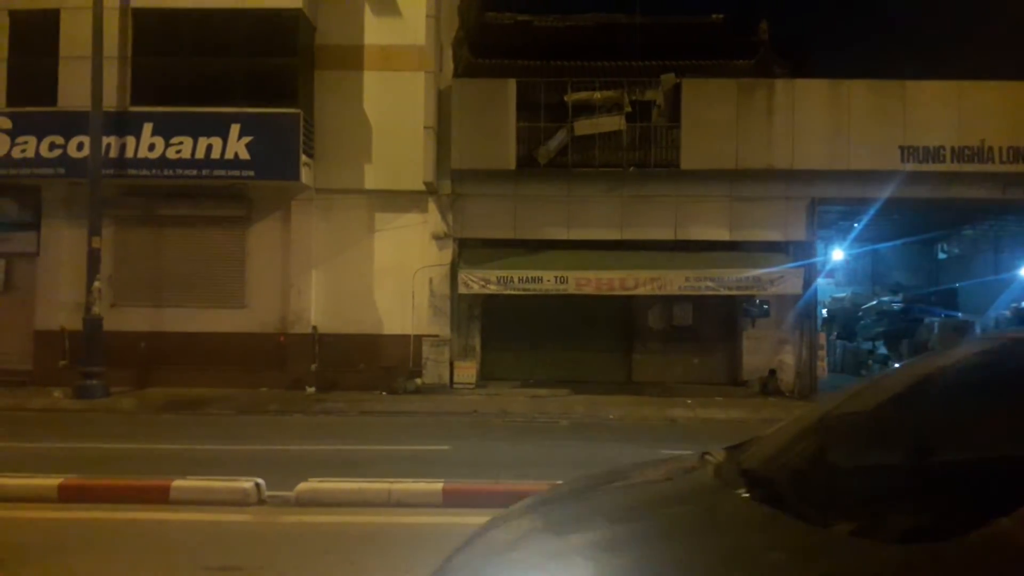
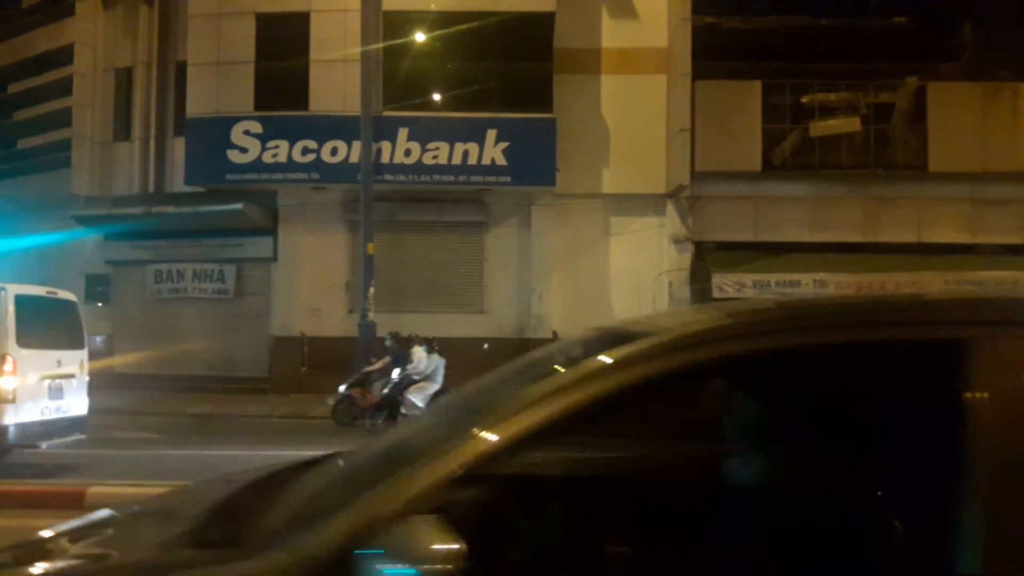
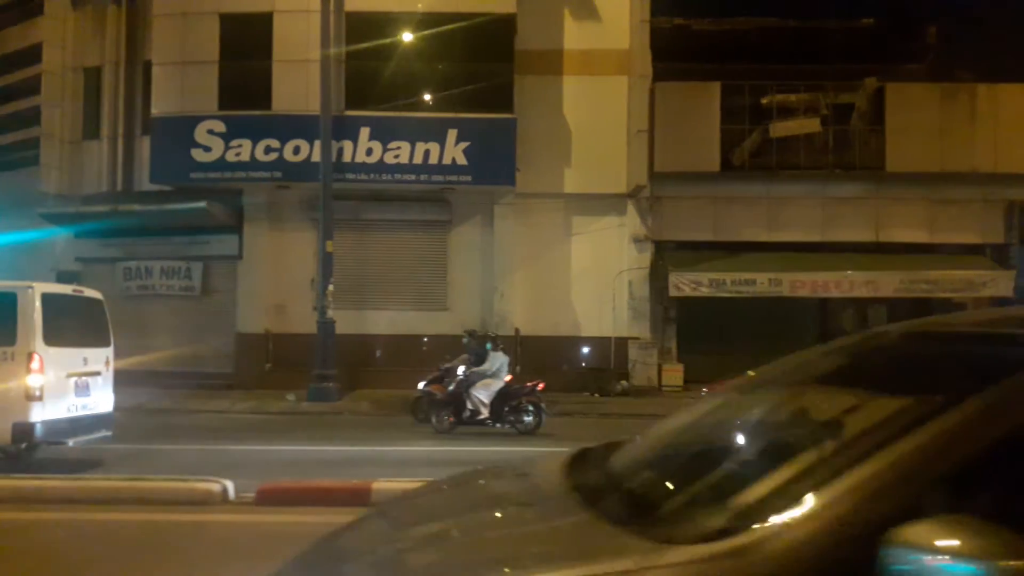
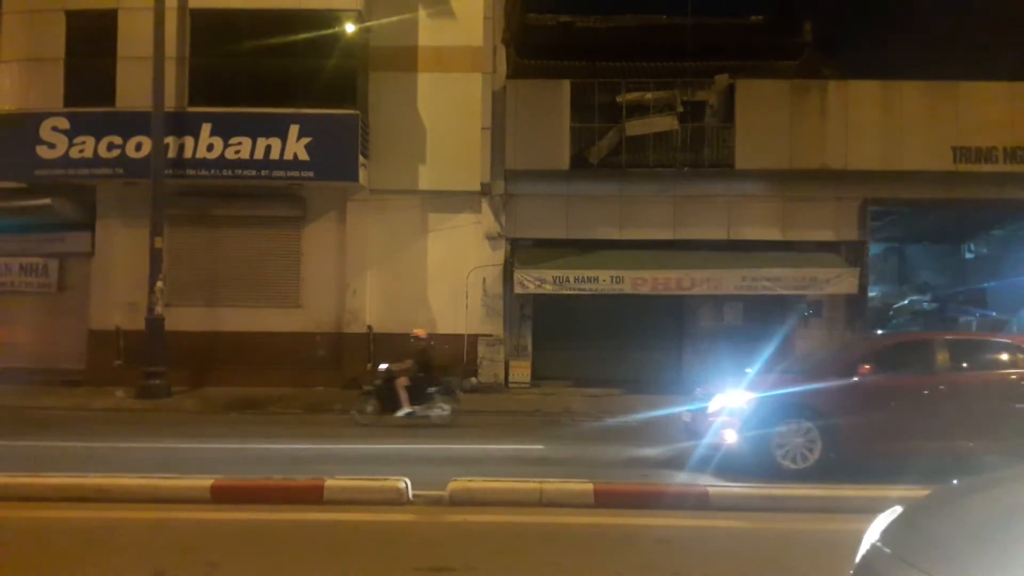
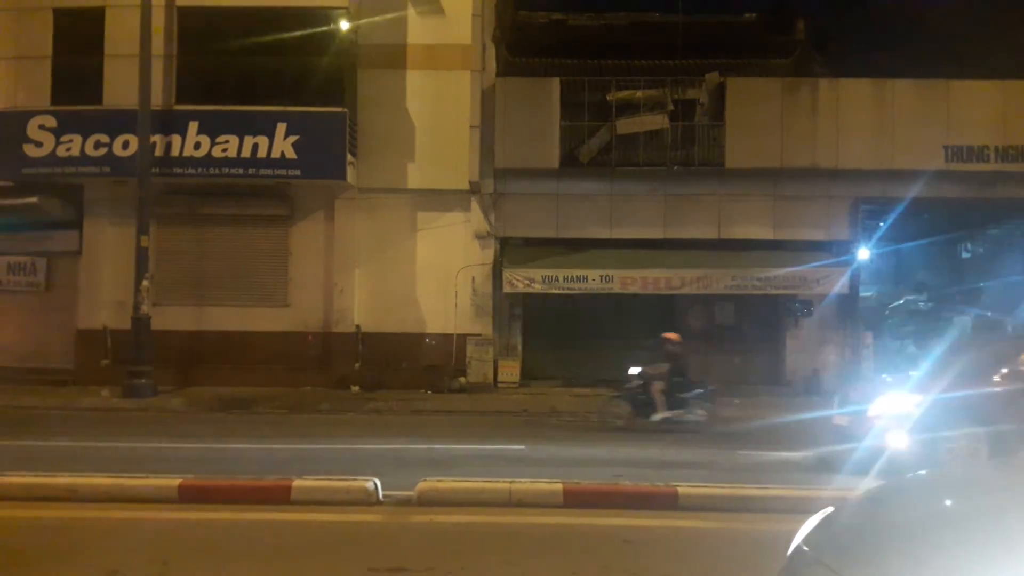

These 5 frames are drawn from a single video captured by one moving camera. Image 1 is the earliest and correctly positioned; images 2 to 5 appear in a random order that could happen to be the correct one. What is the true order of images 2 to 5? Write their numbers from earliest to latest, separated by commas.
5, 4, 3, 2
